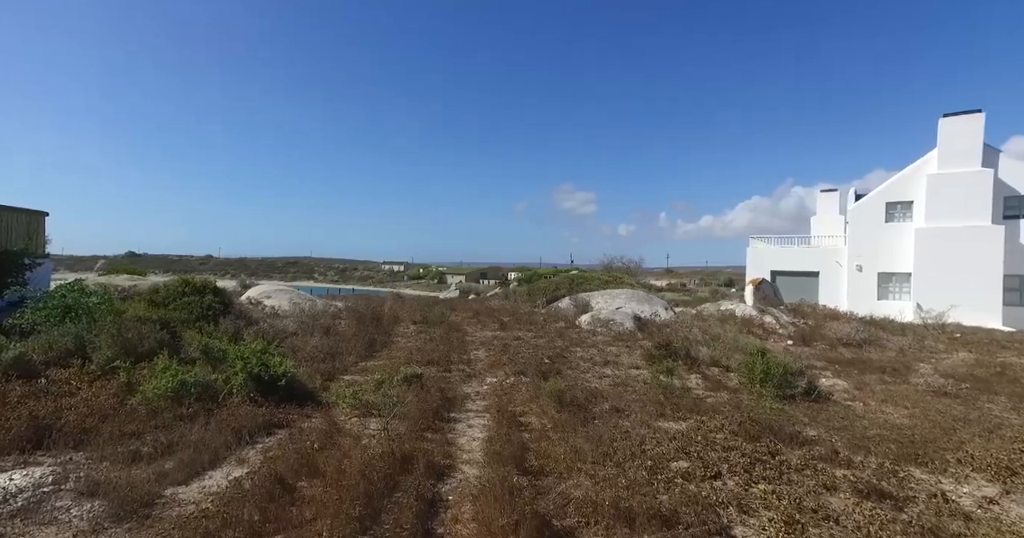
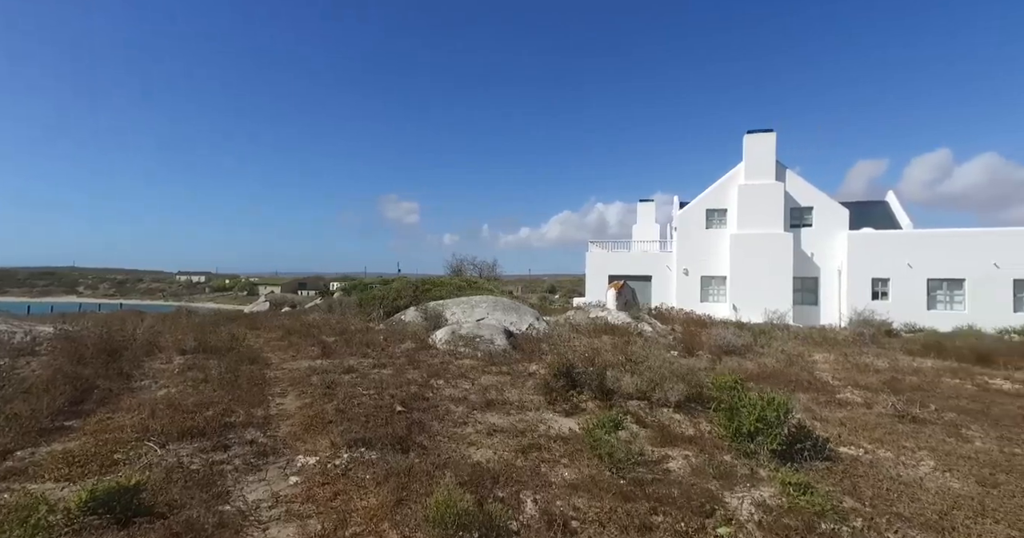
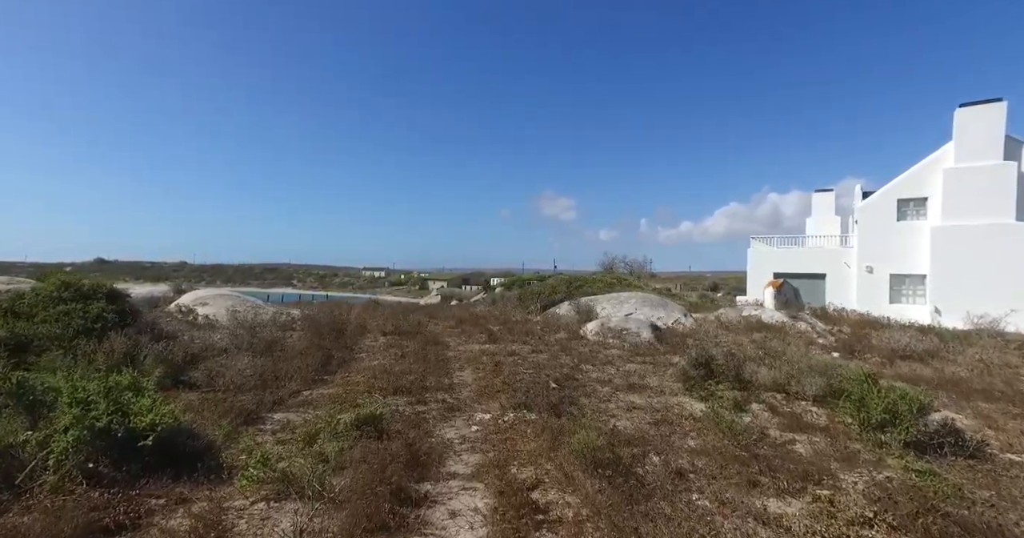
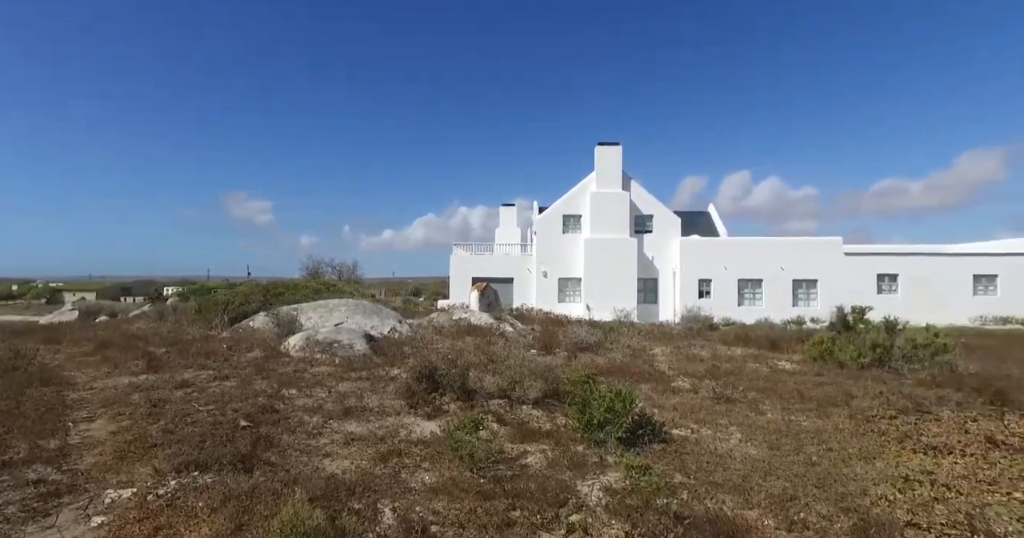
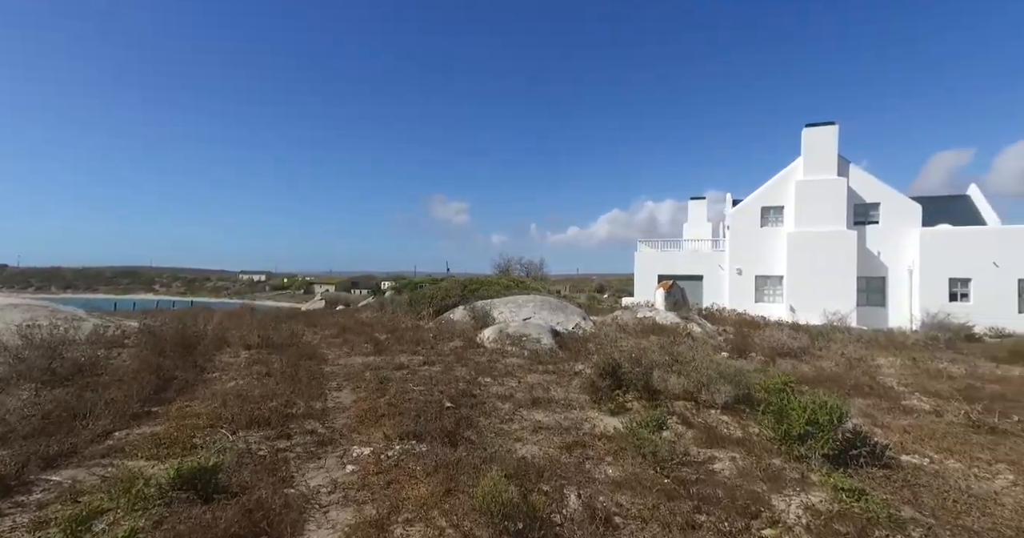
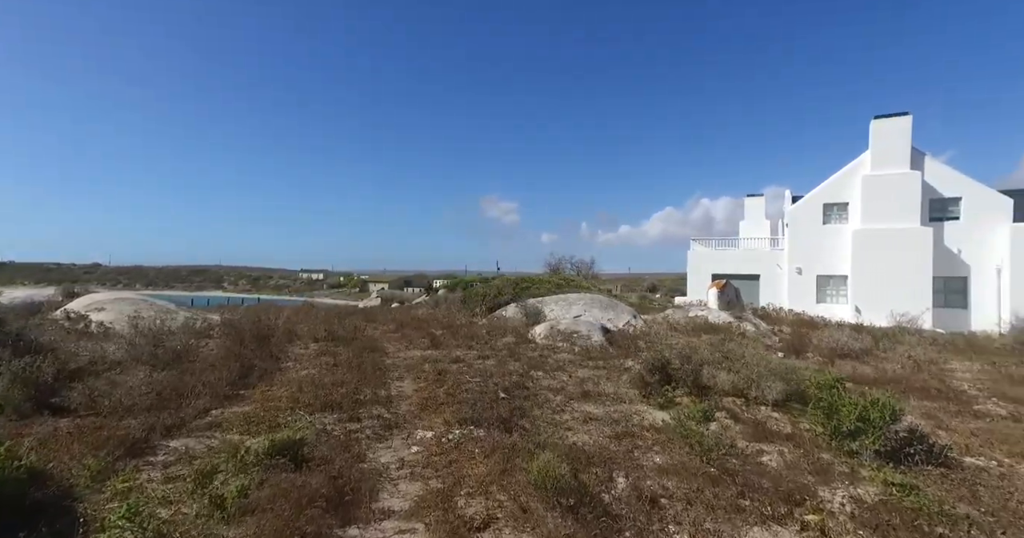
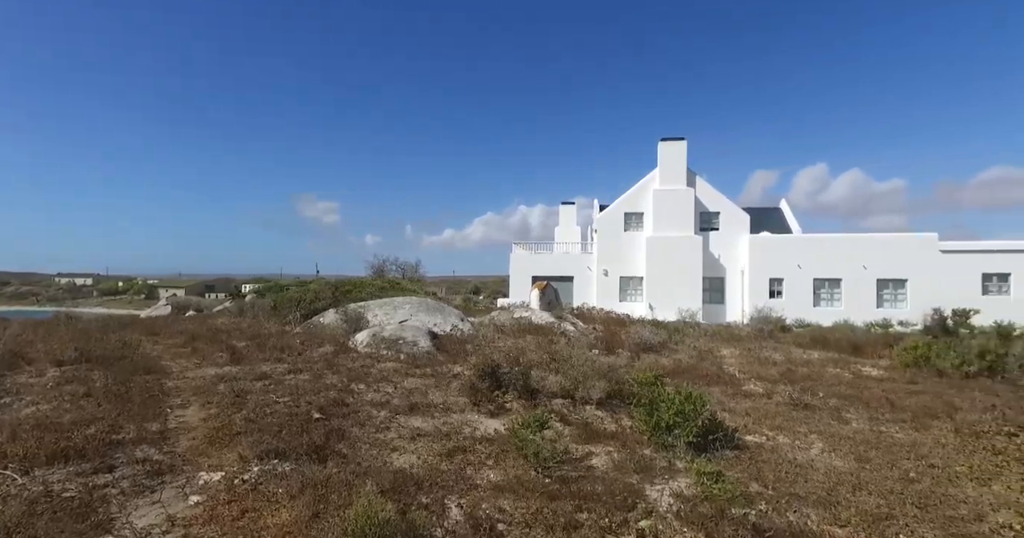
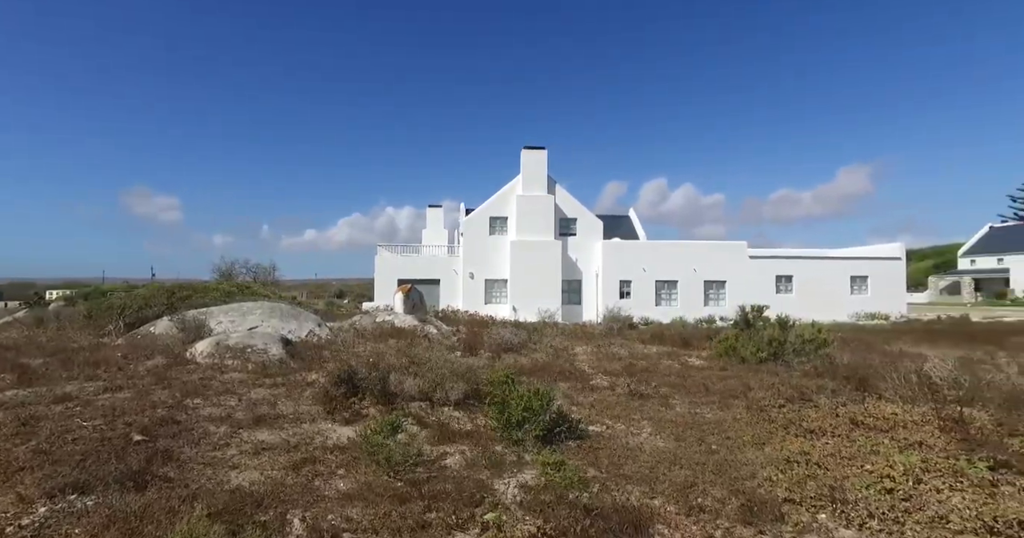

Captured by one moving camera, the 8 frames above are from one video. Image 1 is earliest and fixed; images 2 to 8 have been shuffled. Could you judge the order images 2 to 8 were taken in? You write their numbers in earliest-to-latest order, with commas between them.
3, 6, 5, 2, 7, 4, 8
